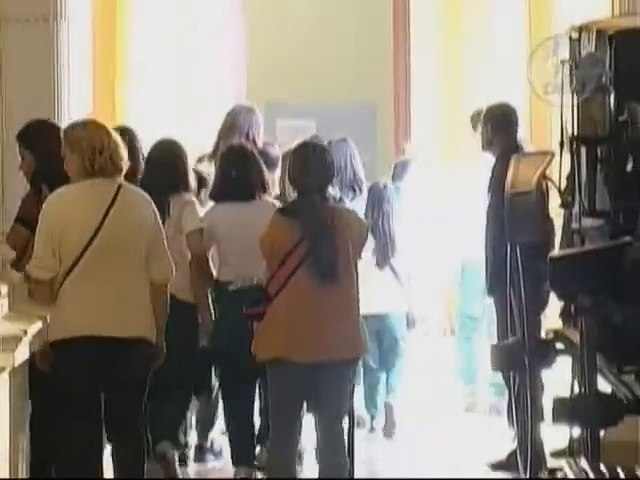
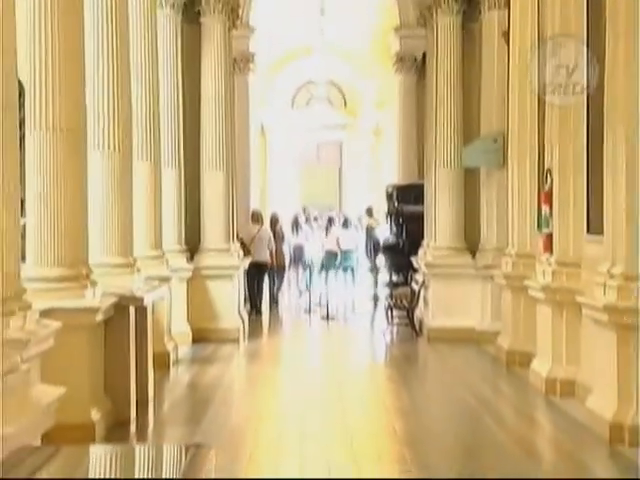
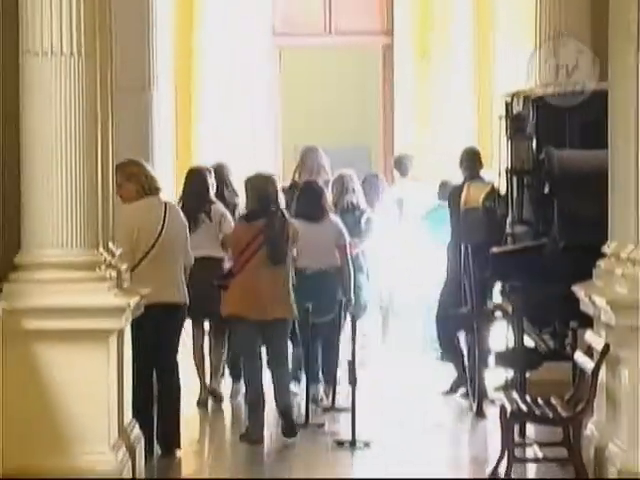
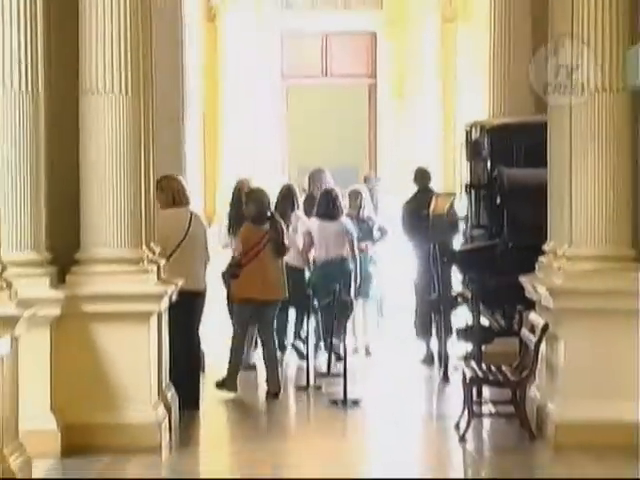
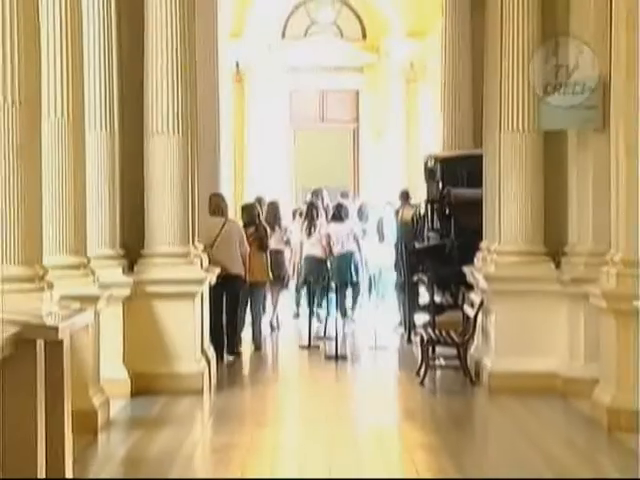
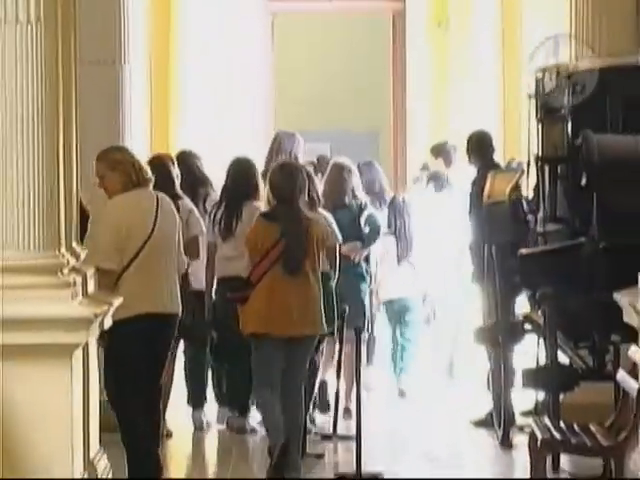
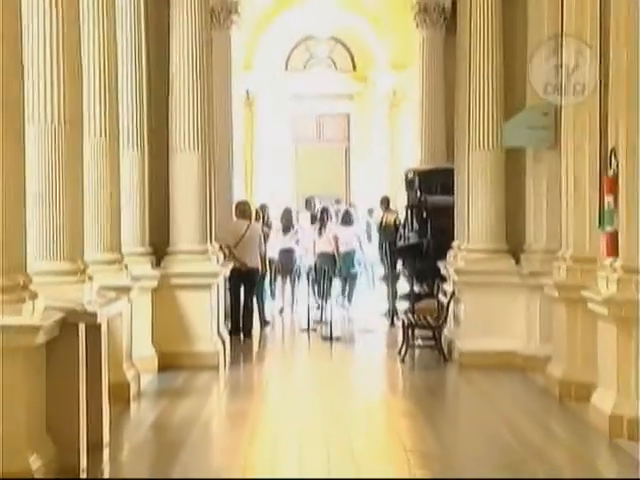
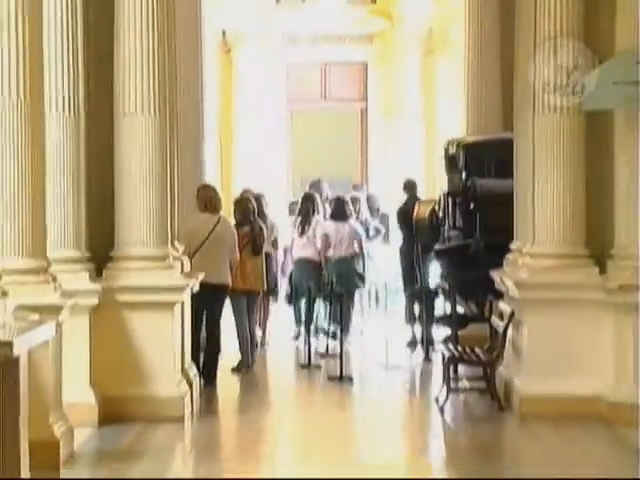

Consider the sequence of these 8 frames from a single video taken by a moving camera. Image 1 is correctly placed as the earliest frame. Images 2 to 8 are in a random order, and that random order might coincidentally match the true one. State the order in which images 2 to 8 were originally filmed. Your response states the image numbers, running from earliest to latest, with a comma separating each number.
6, 3, 4, 8, 5, 7, 2
